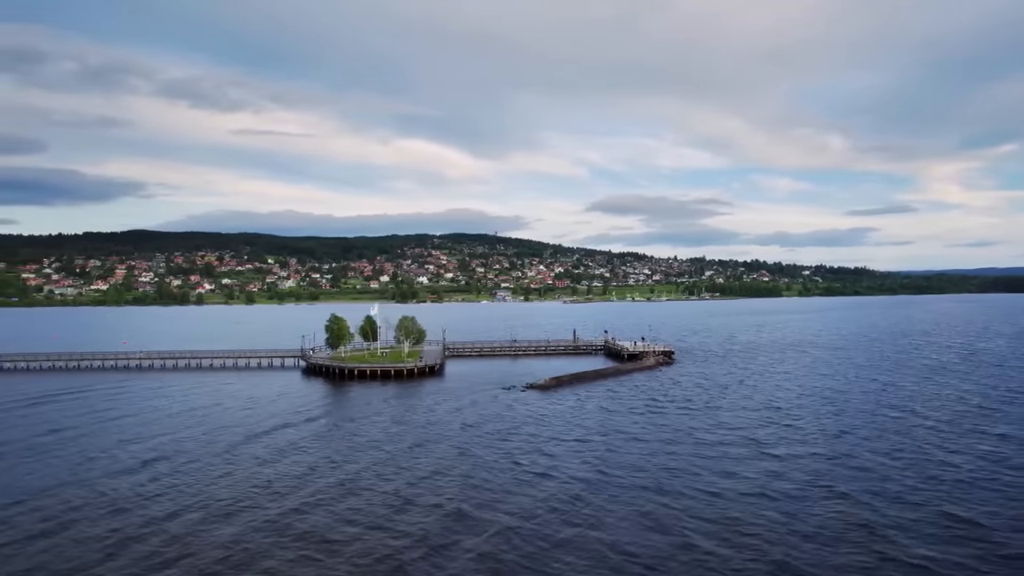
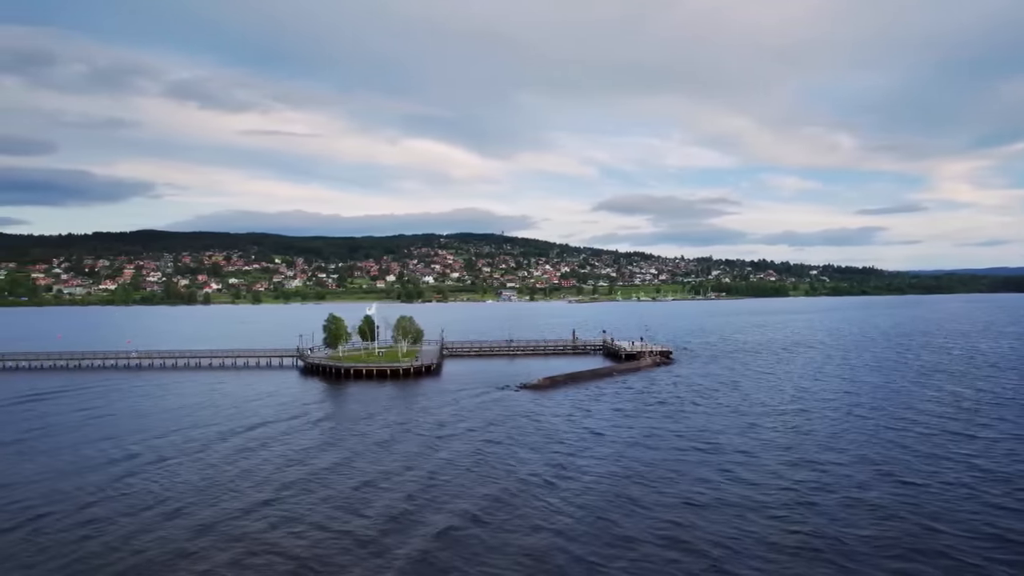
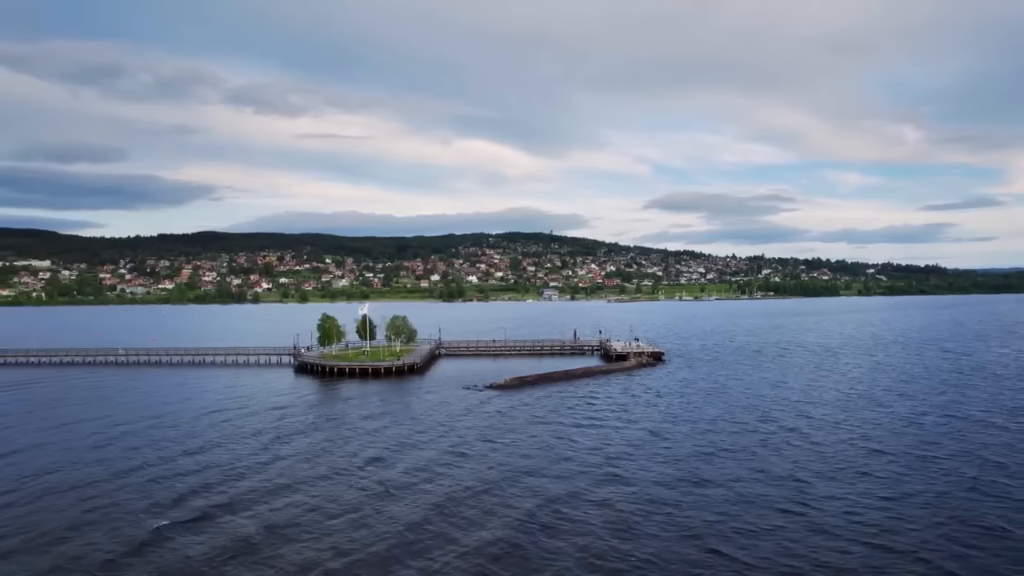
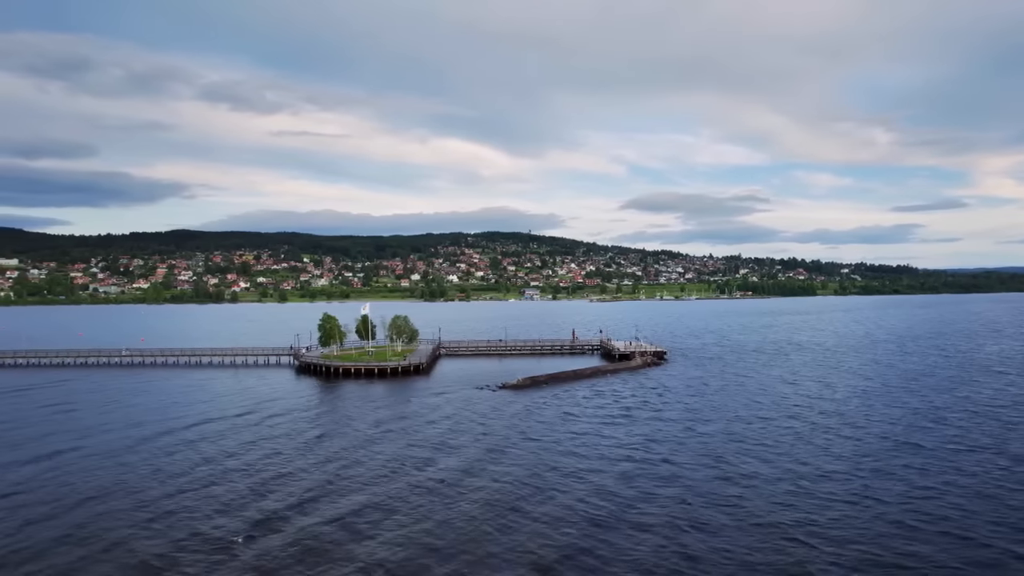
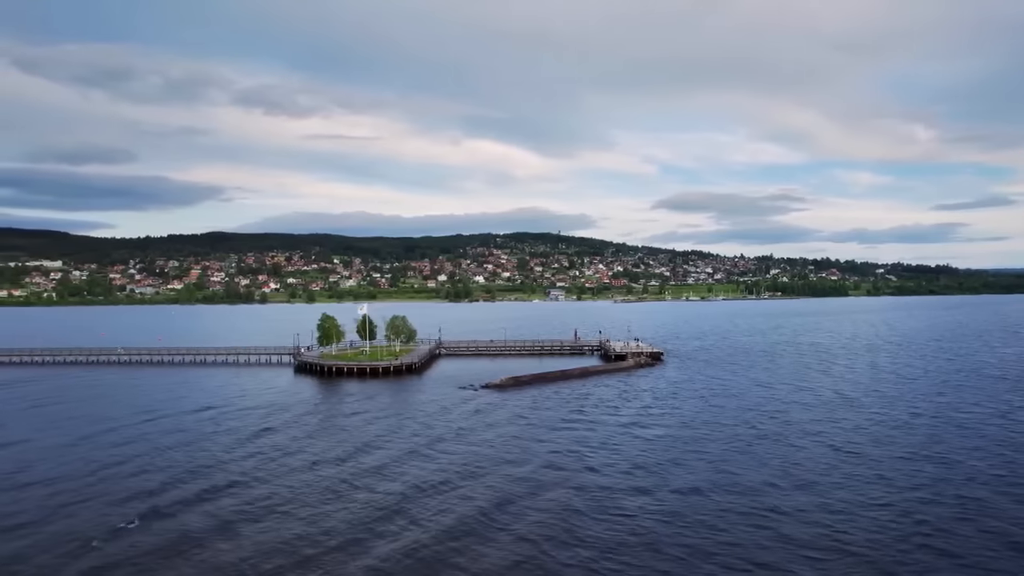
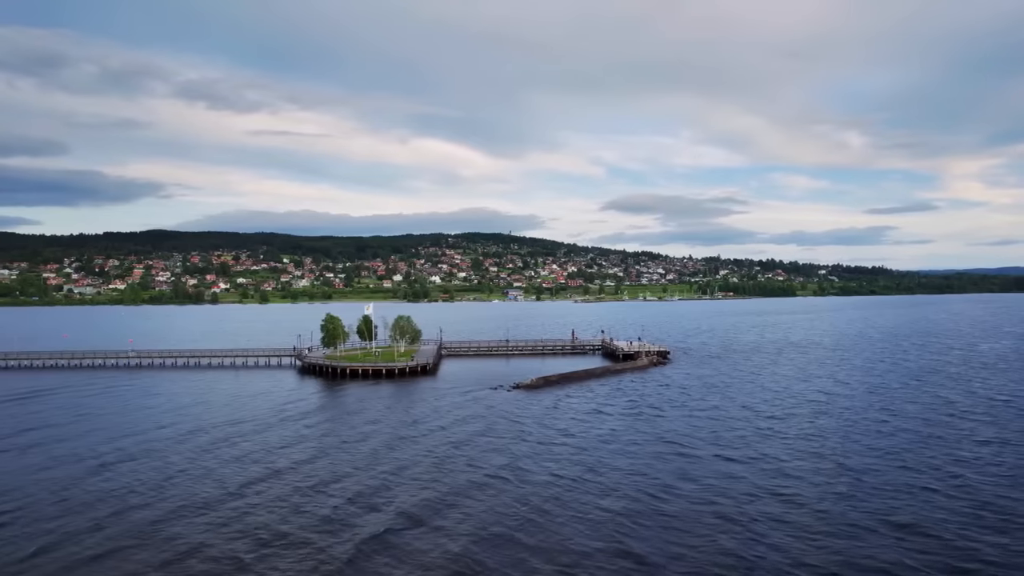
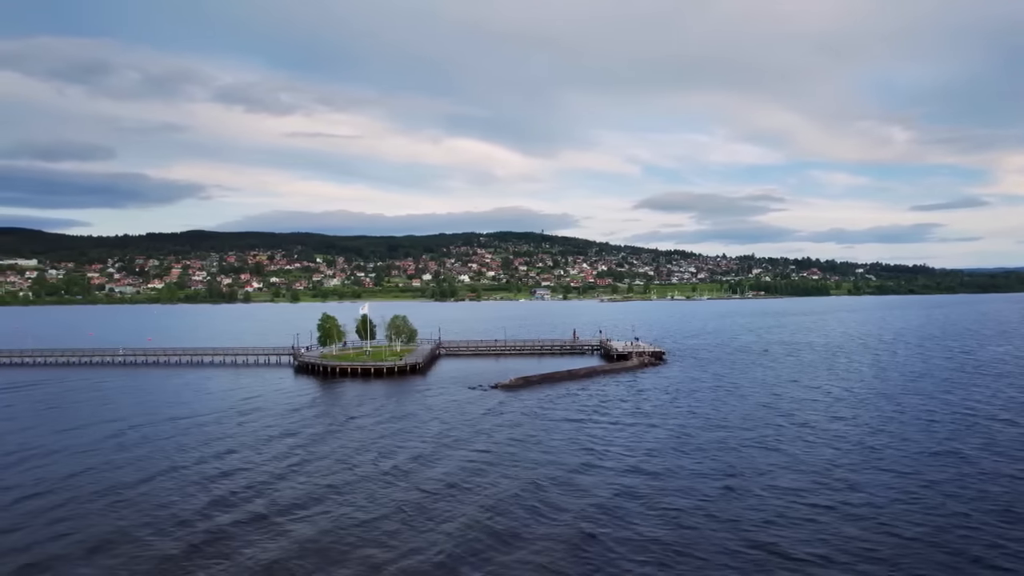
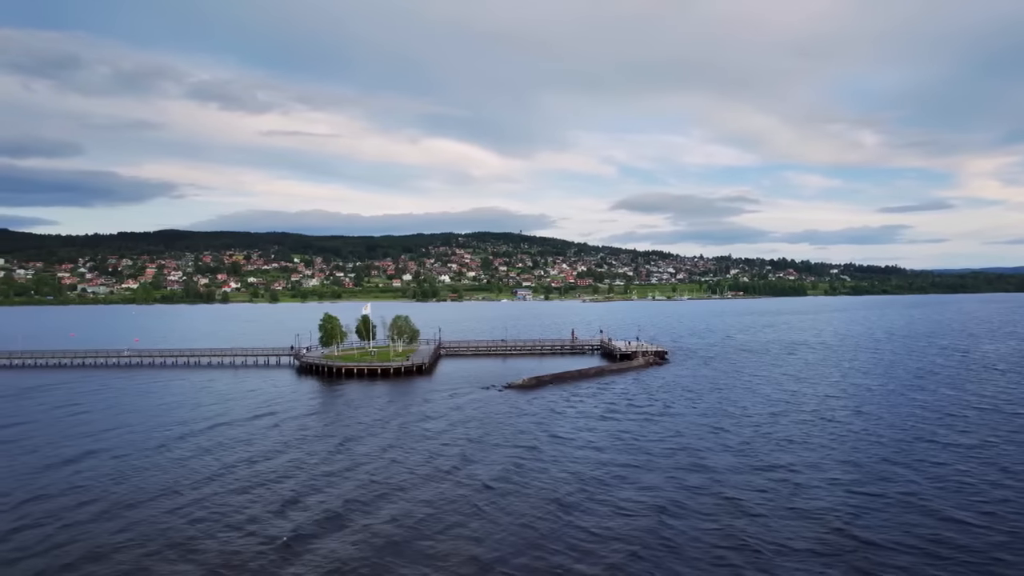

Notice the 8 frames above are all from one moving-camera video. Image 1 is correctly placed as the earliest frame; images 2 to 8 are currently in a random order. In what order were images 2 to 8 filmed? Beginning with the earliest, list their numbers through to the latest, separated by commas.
2, 6, 8, 4, 7, 3, 5
